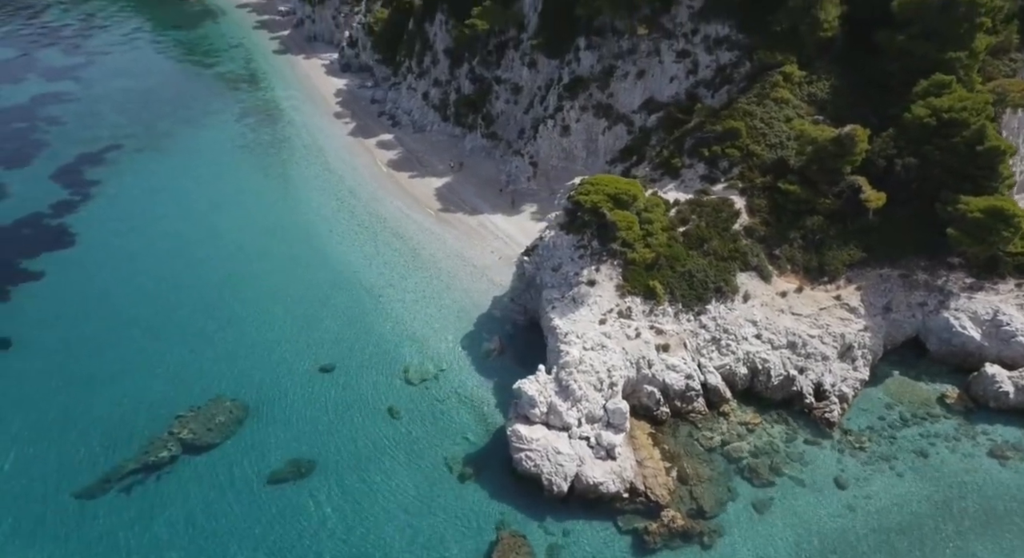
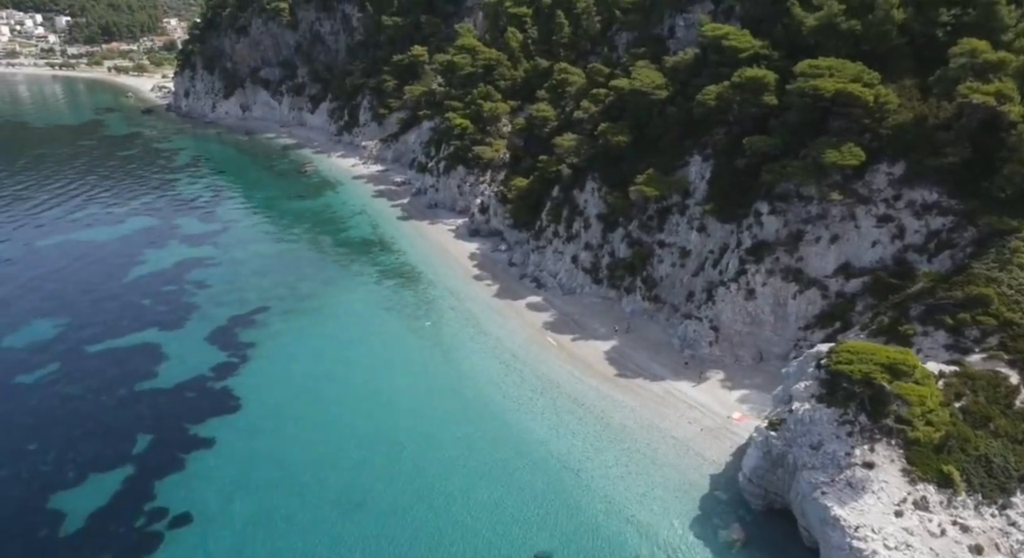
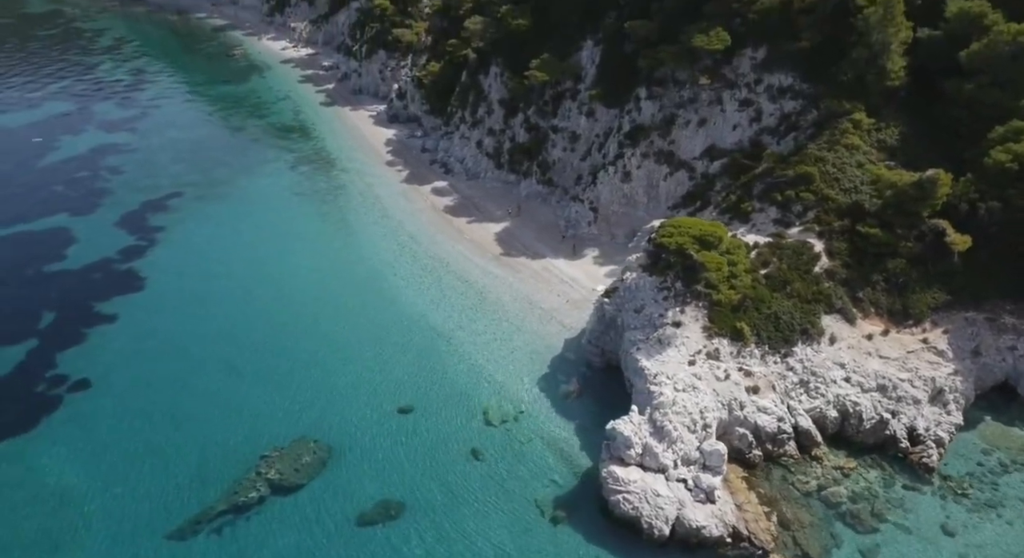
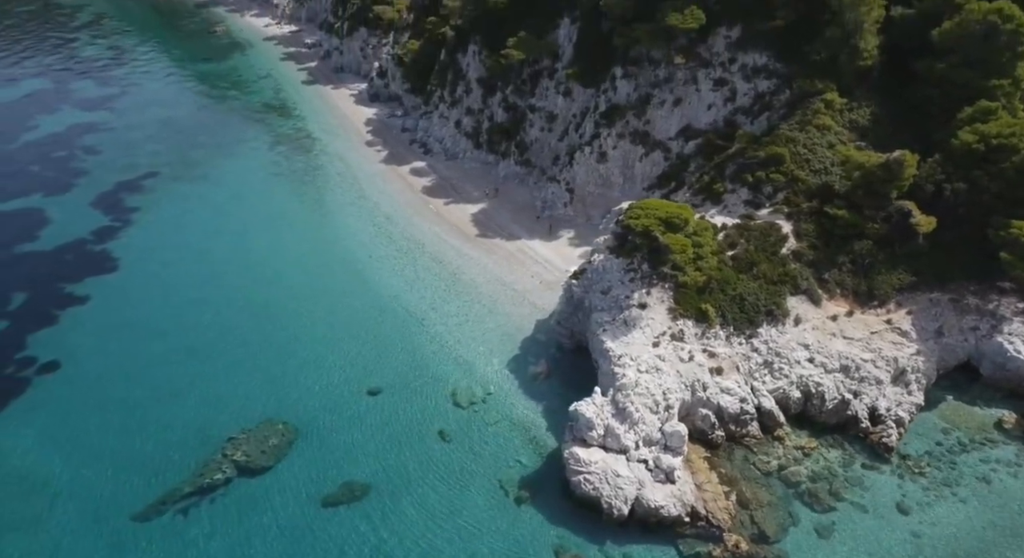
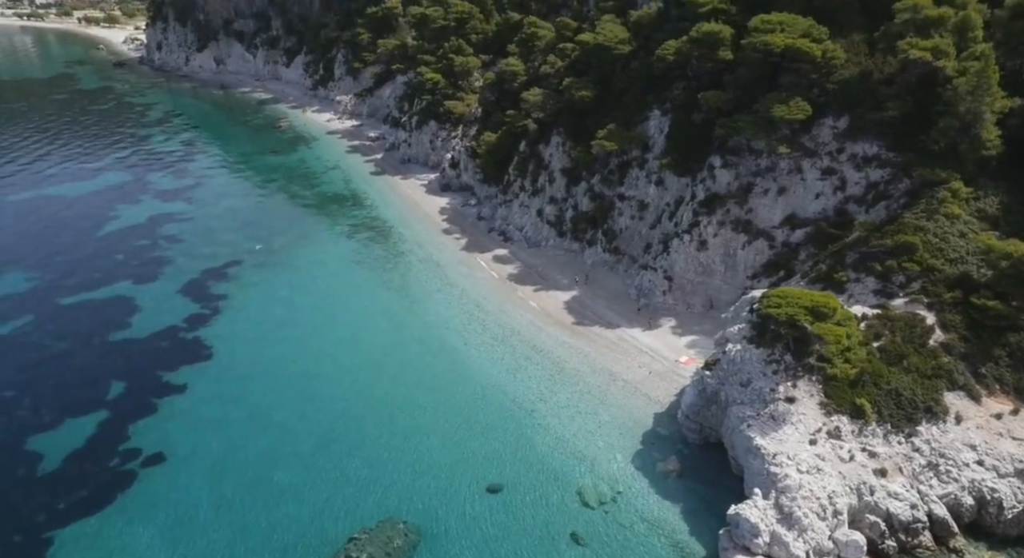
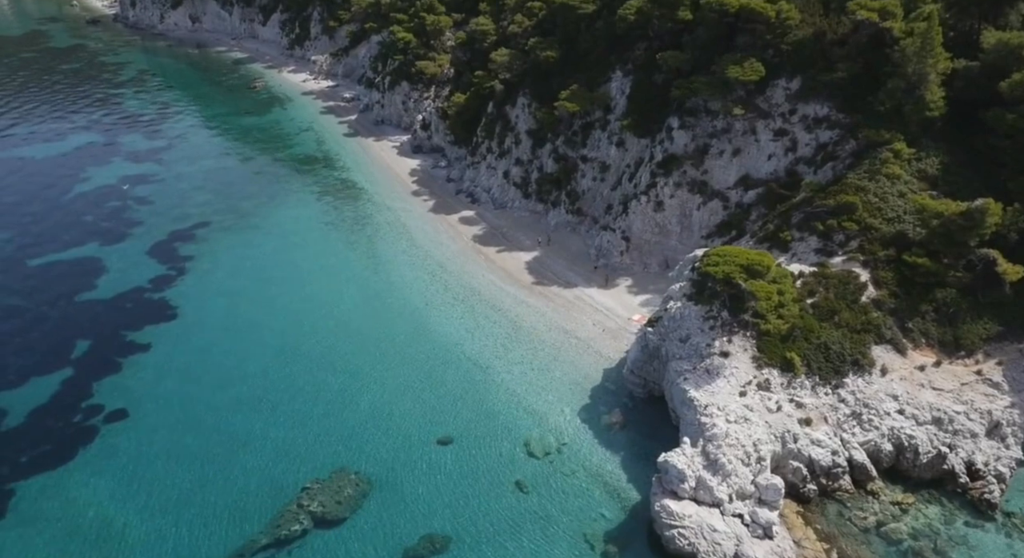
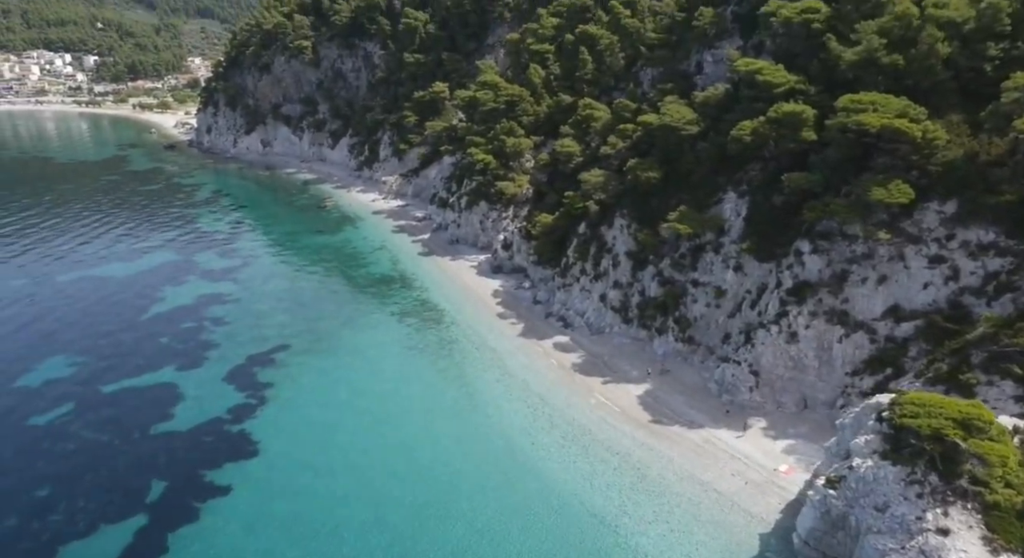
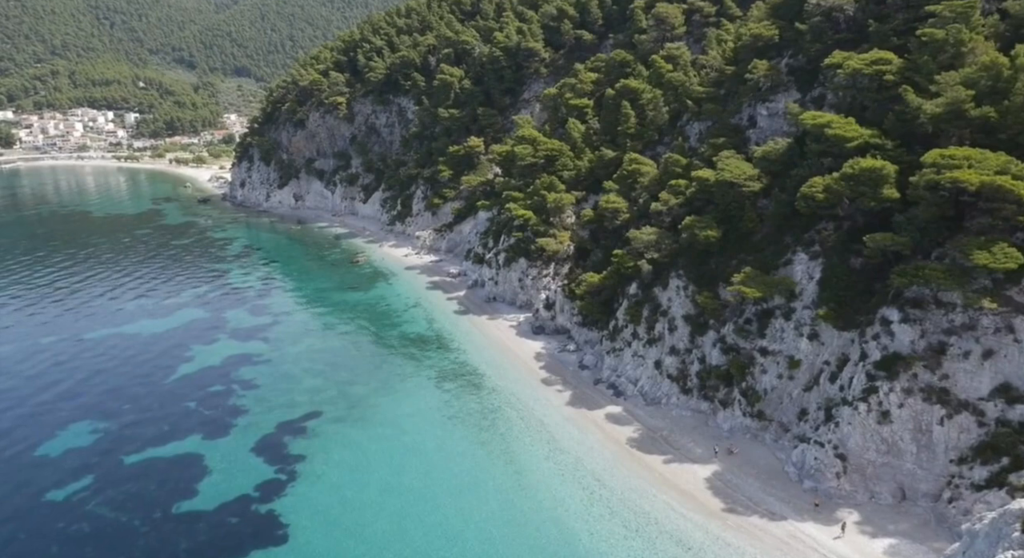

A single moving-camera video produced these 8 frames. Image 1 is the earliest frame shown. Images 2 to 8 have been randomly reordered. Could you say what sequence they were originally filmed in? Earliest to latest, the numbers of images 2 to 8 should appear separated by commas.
4, 3, 6, 5, 2, 7, 8
